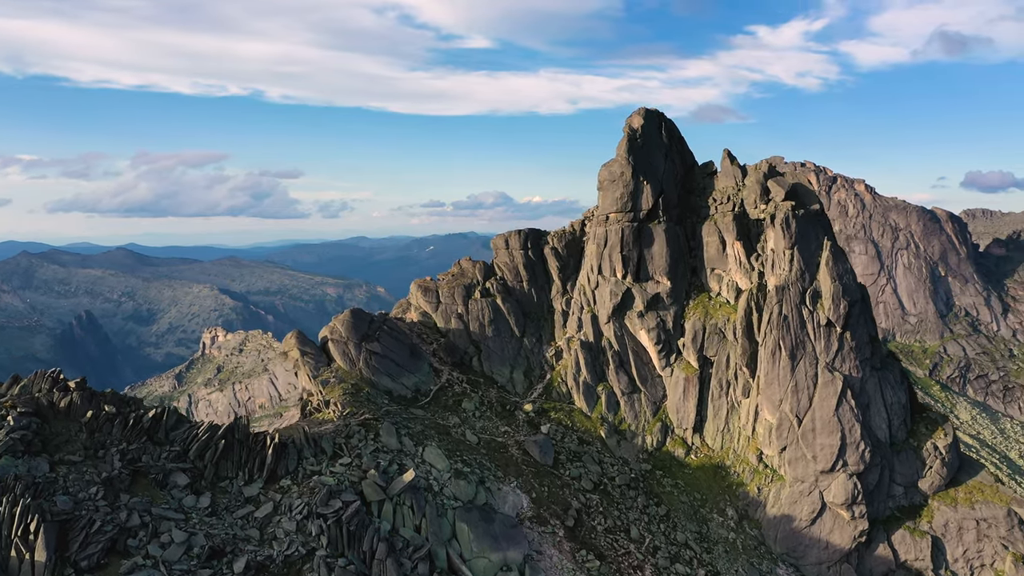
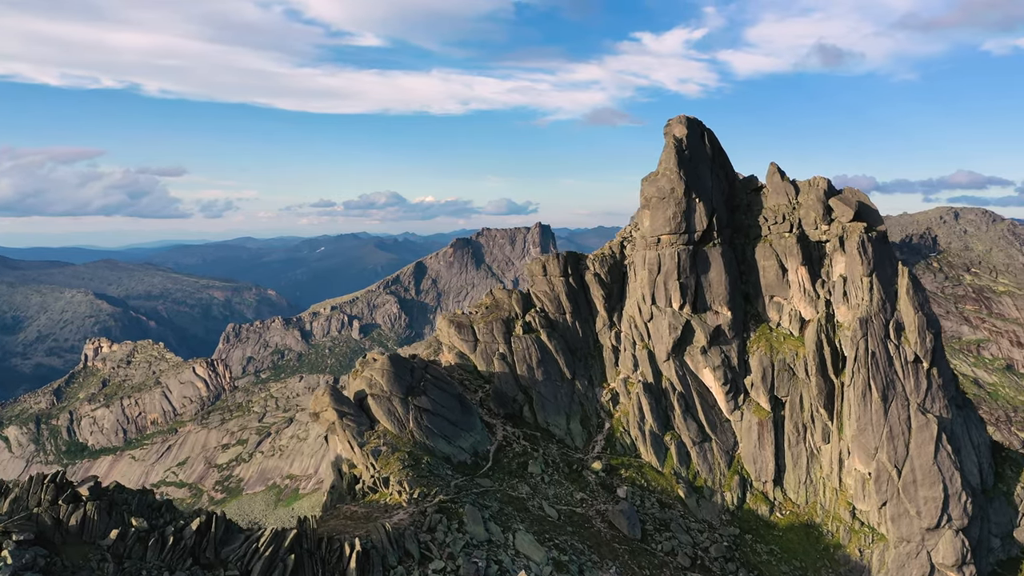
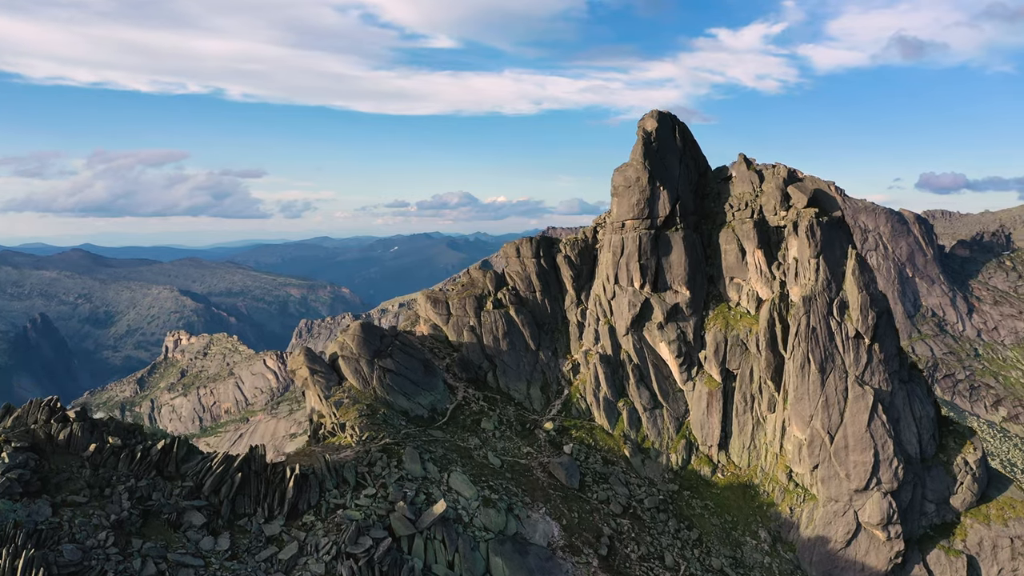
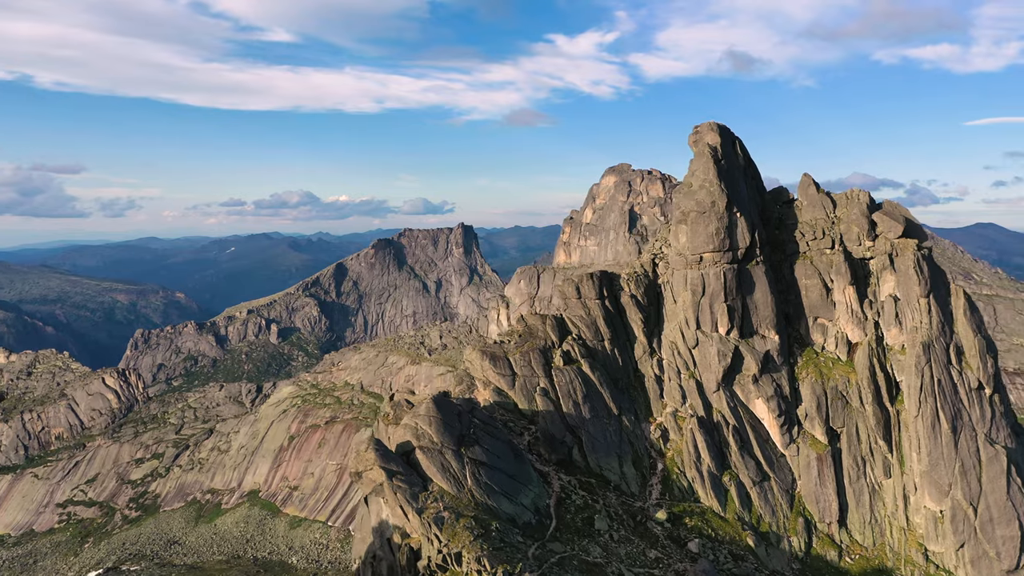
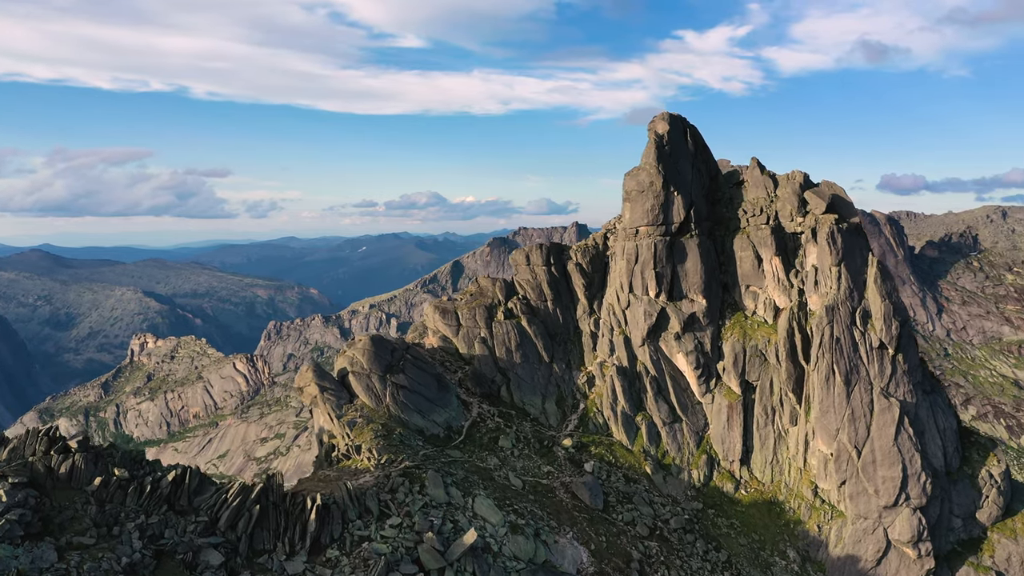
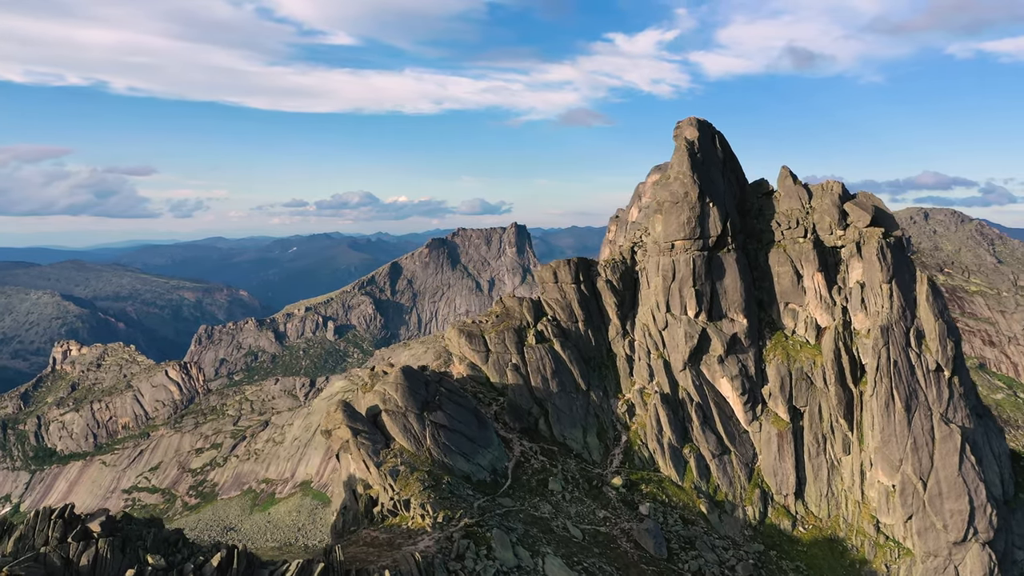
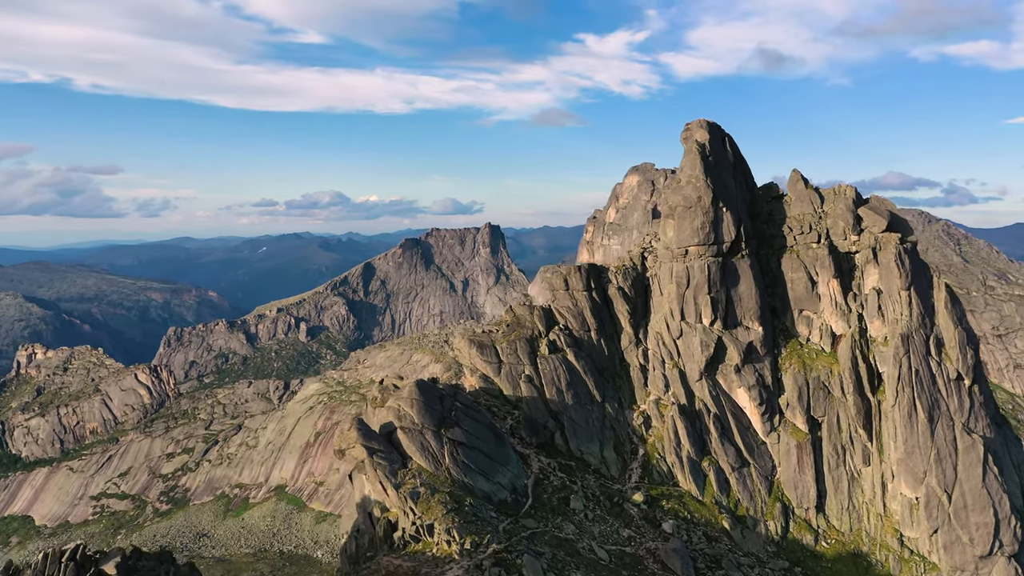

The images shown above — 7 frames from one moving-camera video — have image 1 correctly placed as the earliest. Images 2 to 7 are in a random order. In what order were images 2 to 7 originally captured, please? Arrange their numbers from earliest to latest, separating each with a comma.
3, 5, 2, 6, 7, 4
